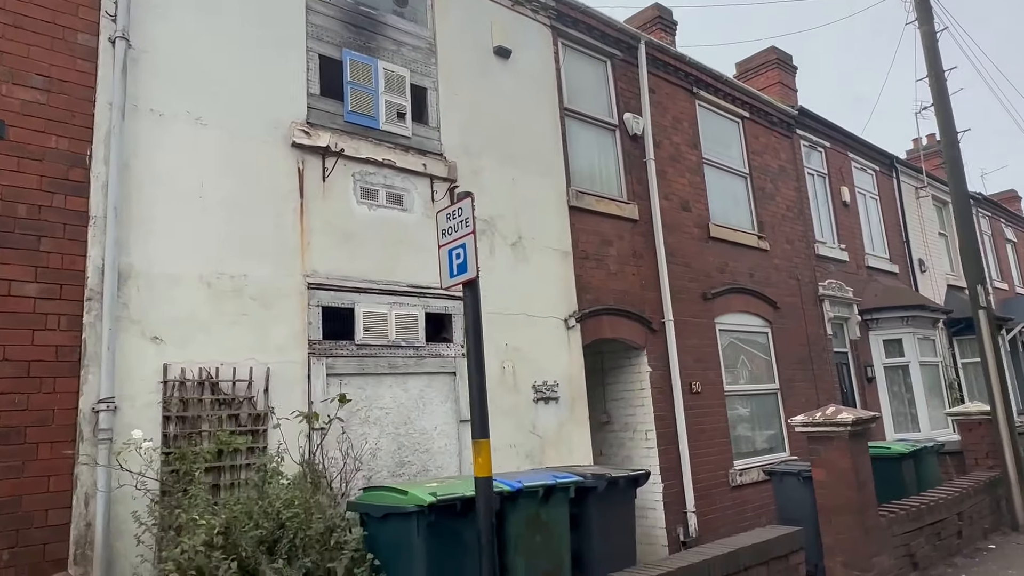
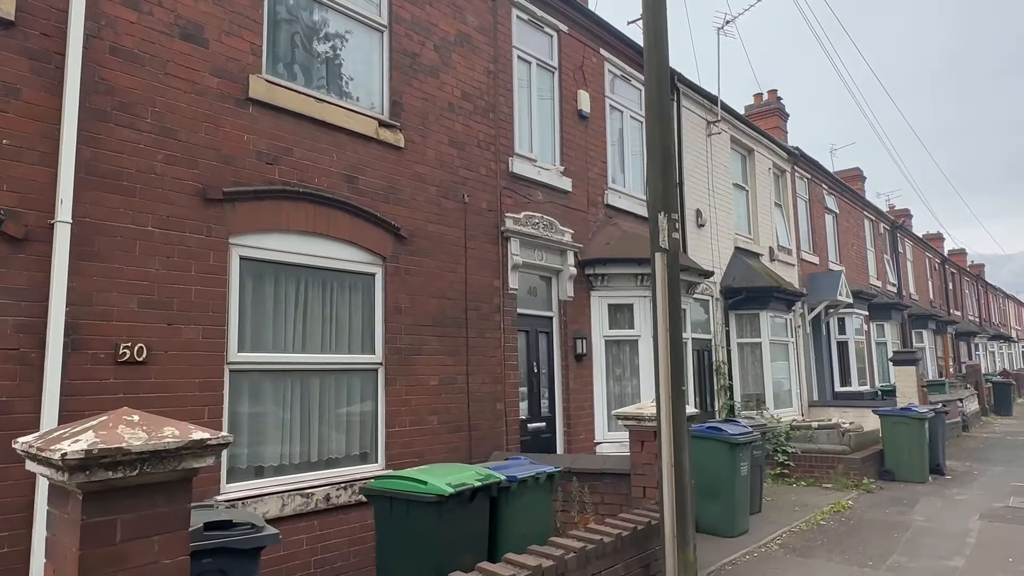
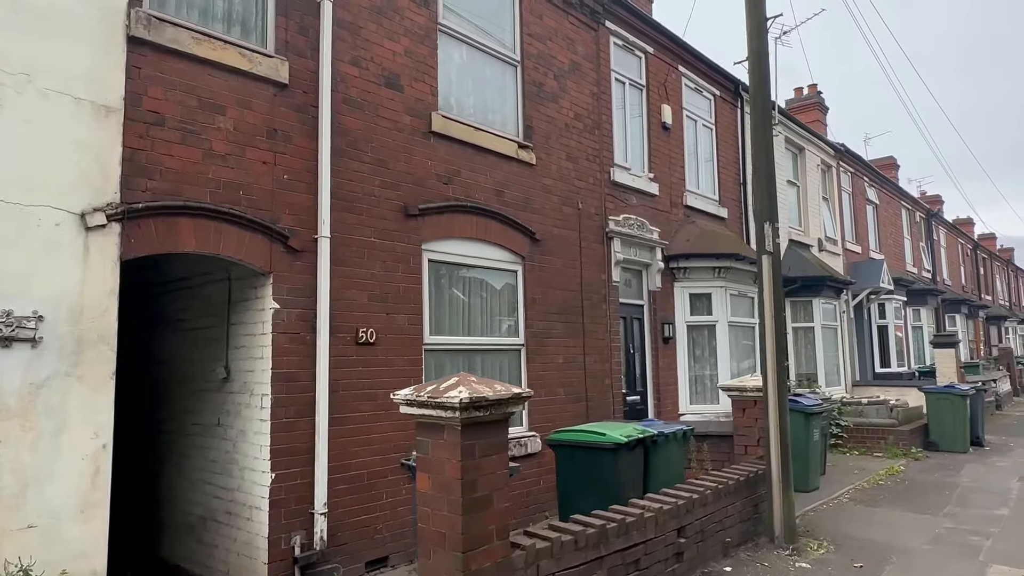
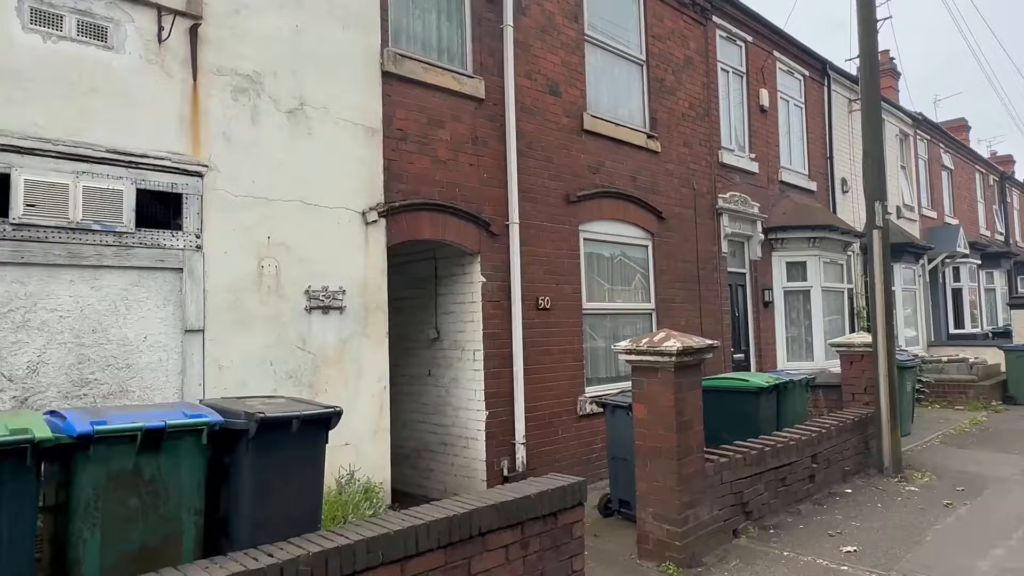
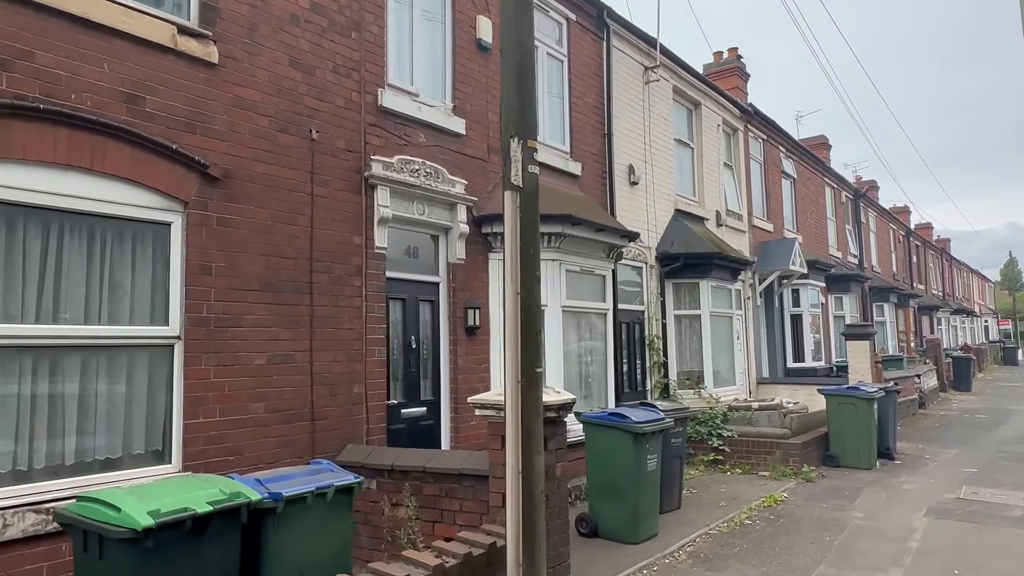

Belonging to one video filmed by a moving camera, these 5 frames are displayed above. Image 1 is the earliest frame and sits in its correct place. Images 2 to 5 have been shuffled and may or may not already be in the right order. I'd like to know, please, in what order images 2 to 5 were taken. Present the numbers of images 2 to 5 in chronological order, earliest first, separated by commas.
4, 3, 2, 5
